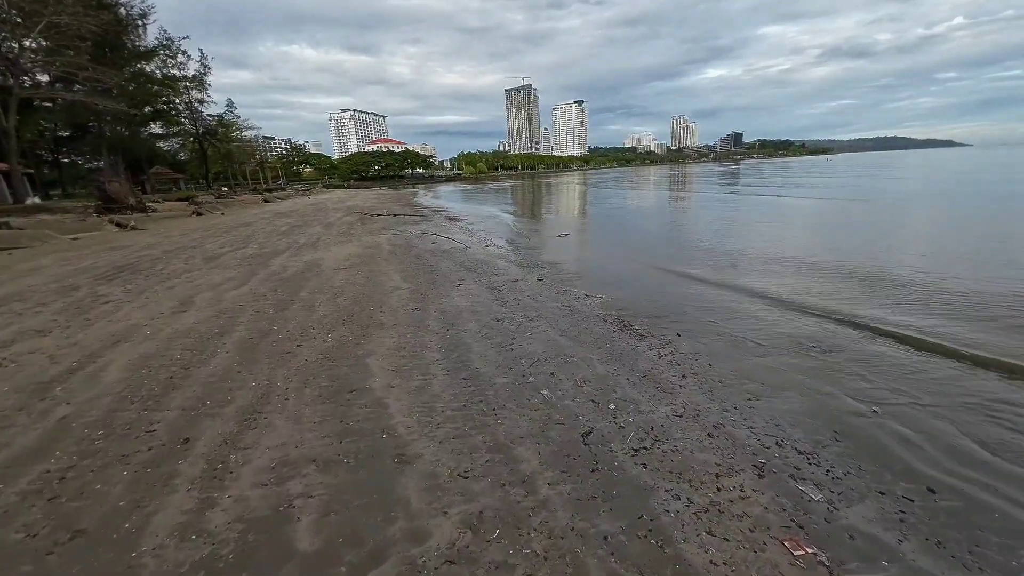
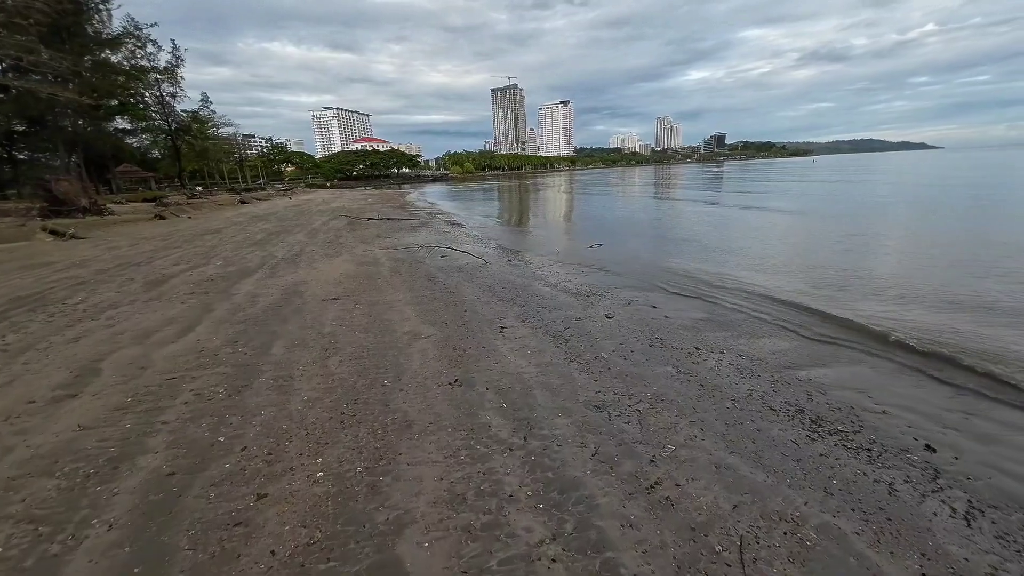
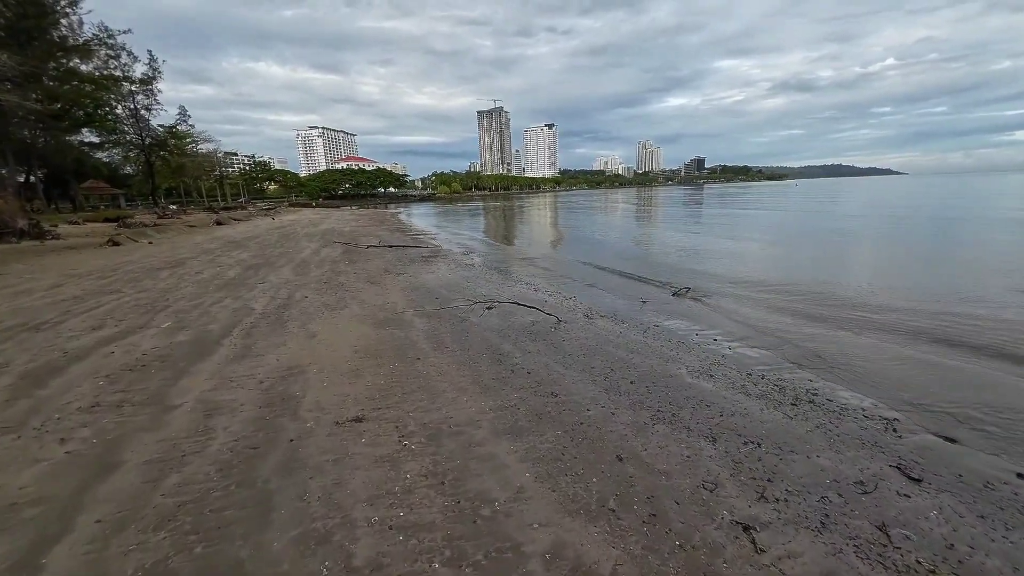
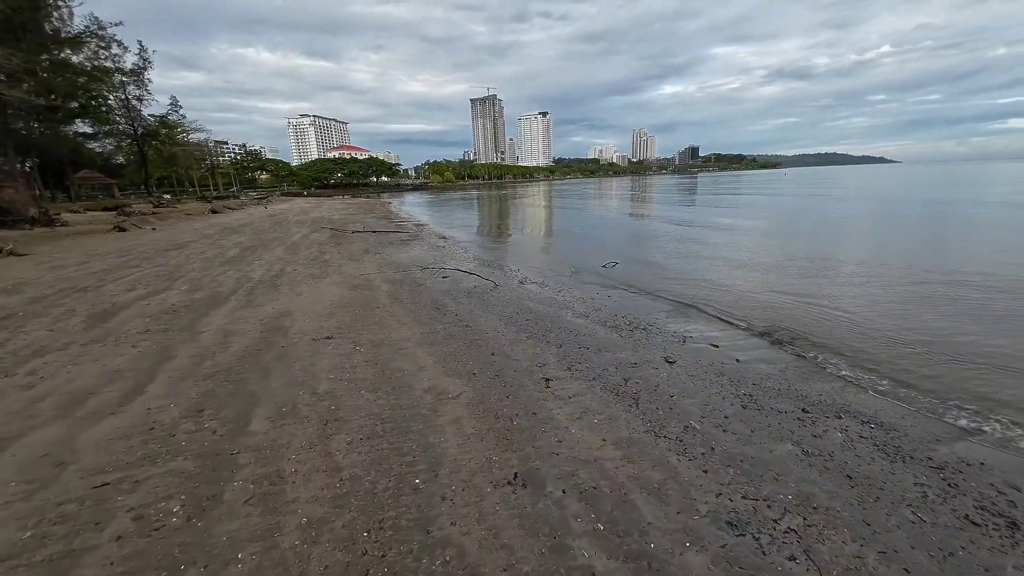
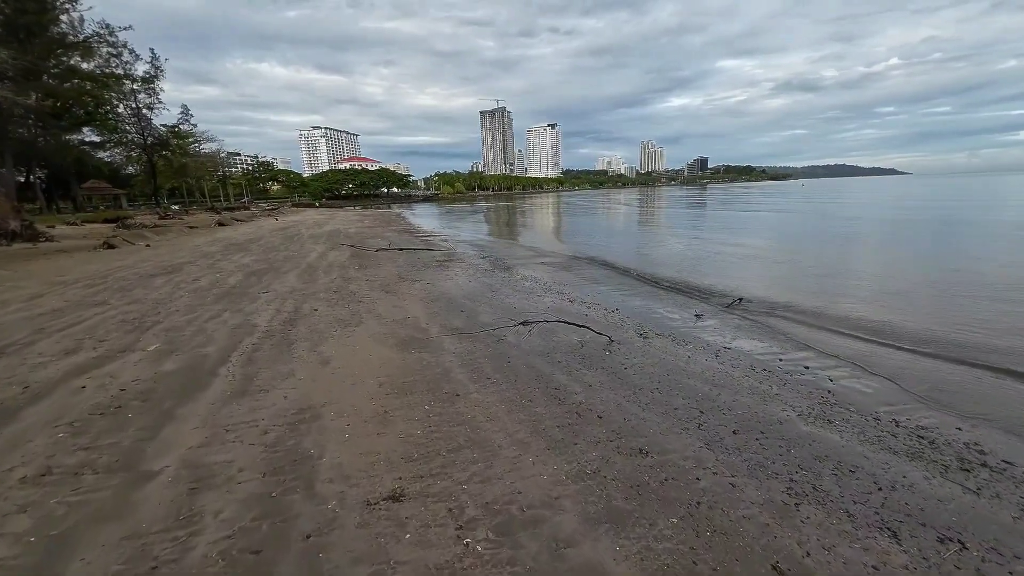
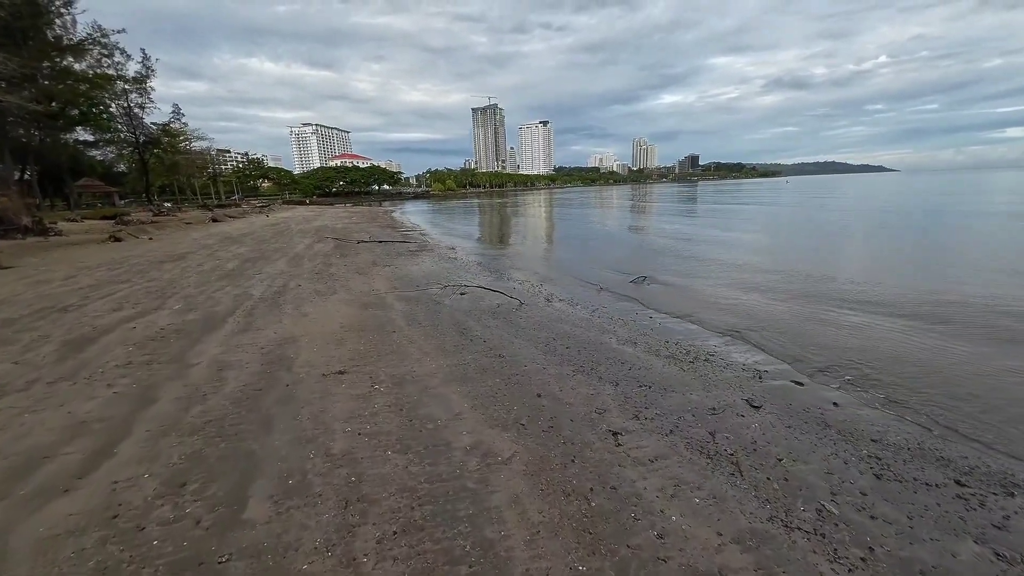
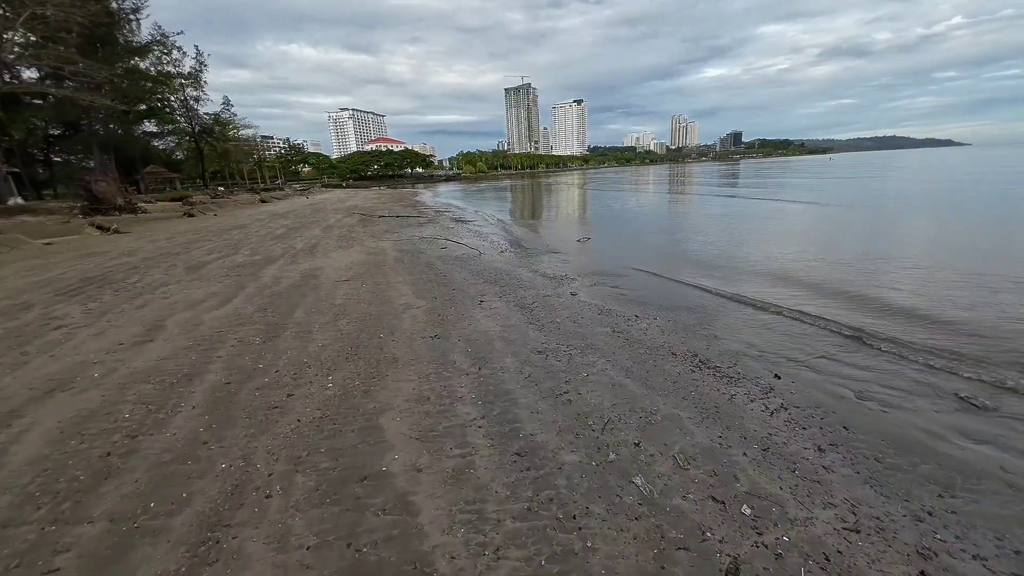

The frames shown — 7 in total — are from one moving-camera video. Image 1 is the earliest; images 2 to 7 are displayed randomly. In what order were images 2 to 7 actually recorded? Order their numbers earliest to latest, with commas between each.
7, 2, 4, 6, 3, 5
